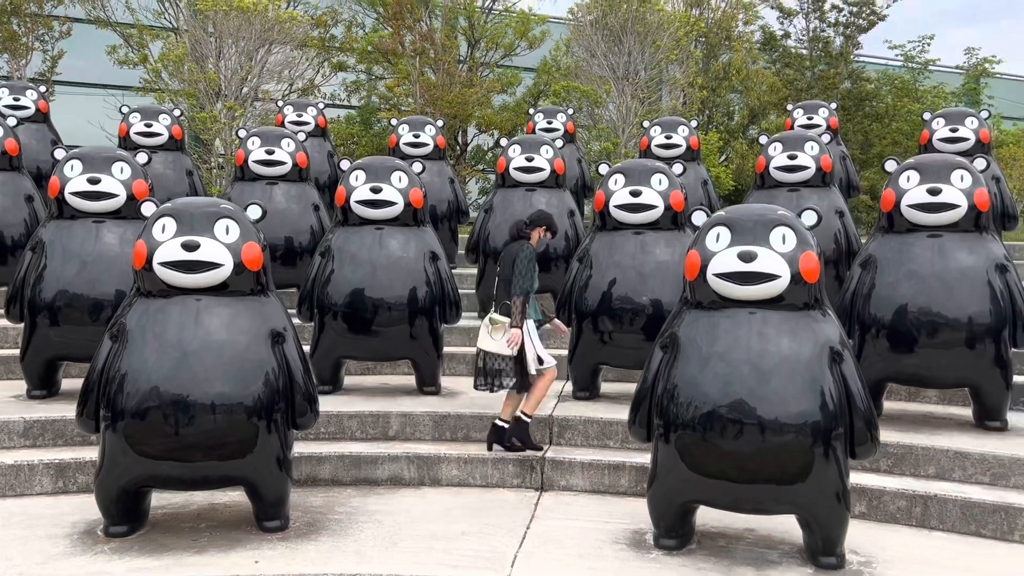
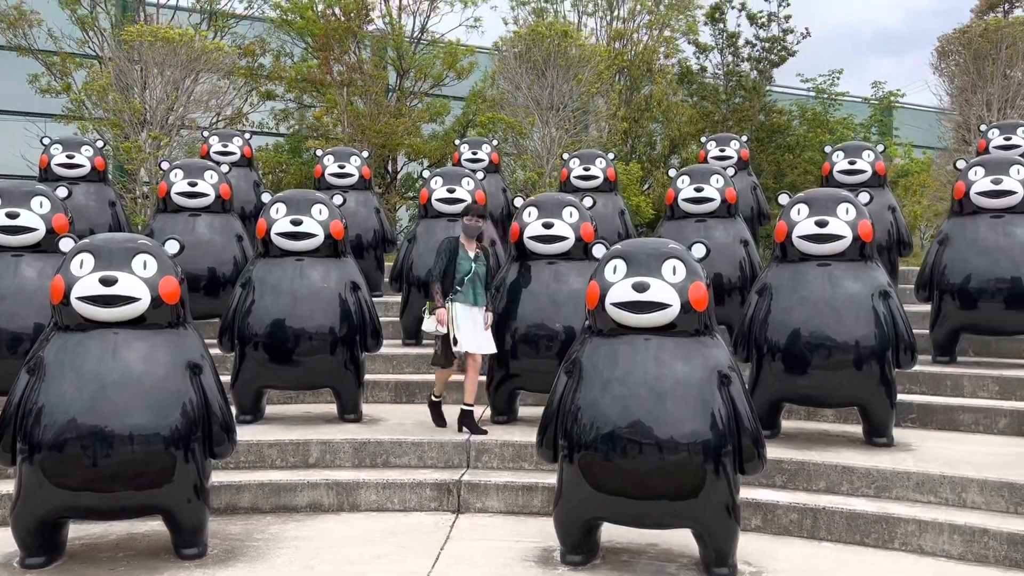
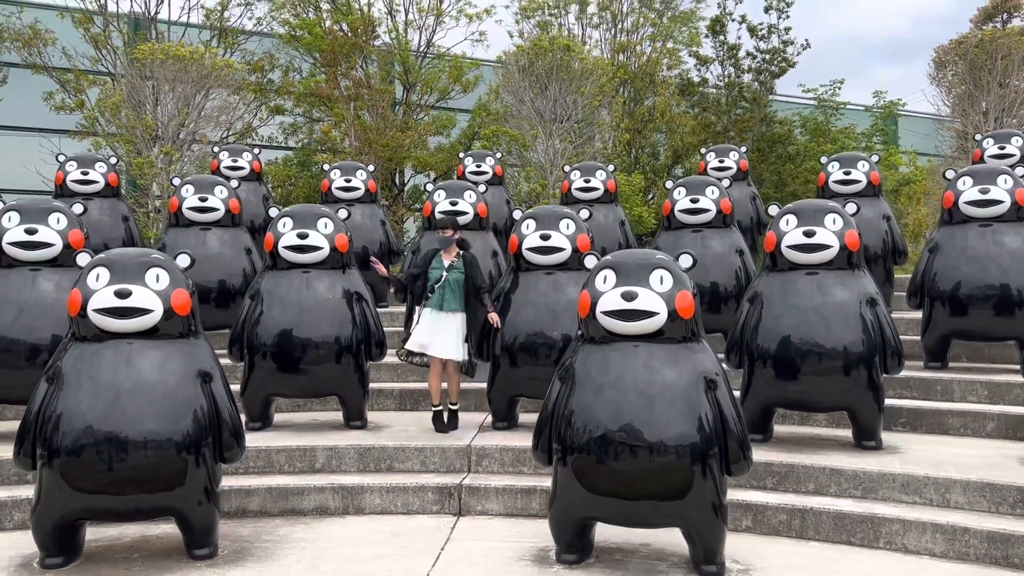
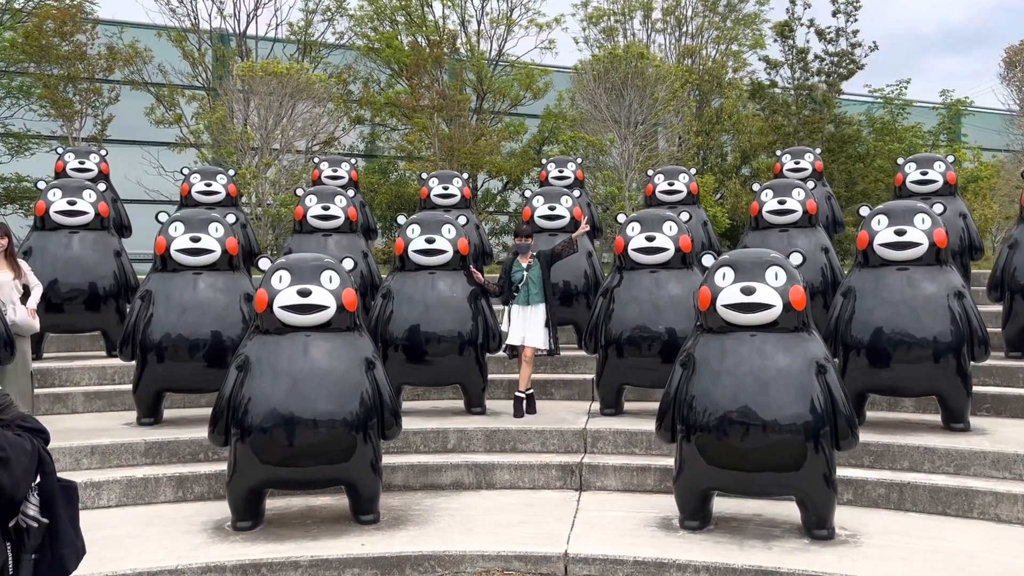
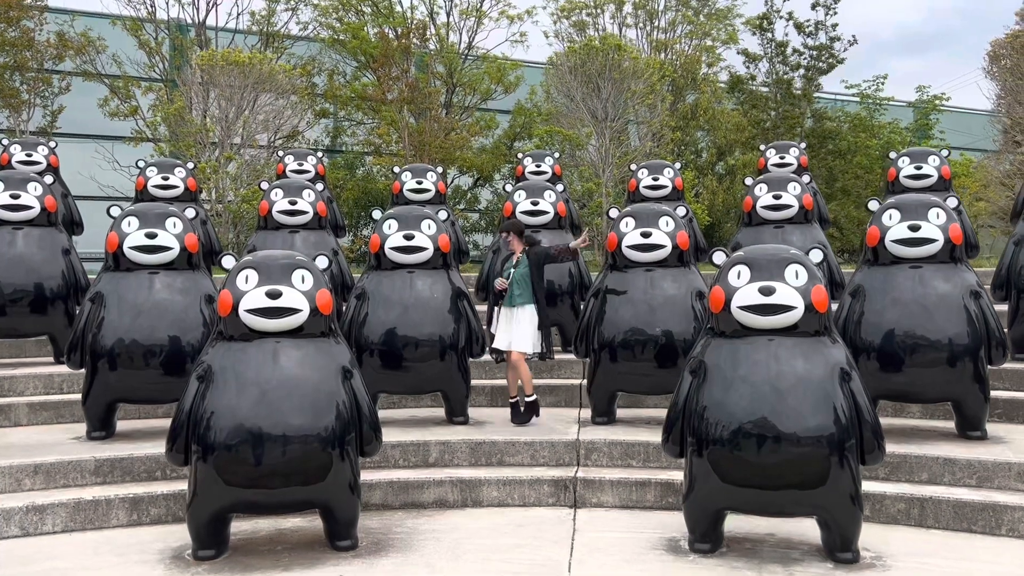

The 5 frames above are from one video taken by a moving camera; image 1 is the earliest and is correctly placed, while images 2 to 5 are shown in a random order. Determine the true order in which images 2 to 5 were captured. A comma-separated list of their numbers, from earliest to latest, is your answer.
2, 3, 4, 5
